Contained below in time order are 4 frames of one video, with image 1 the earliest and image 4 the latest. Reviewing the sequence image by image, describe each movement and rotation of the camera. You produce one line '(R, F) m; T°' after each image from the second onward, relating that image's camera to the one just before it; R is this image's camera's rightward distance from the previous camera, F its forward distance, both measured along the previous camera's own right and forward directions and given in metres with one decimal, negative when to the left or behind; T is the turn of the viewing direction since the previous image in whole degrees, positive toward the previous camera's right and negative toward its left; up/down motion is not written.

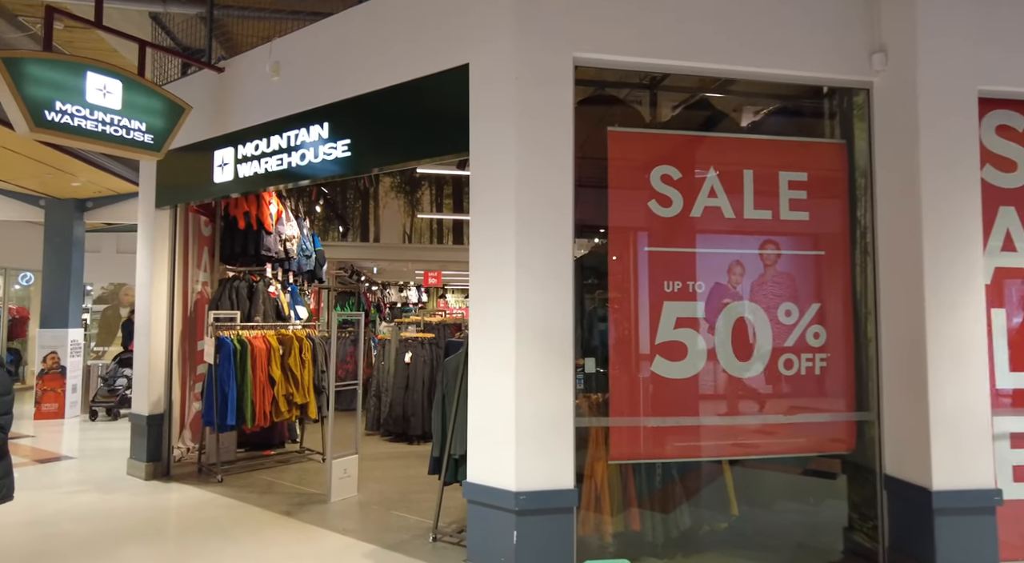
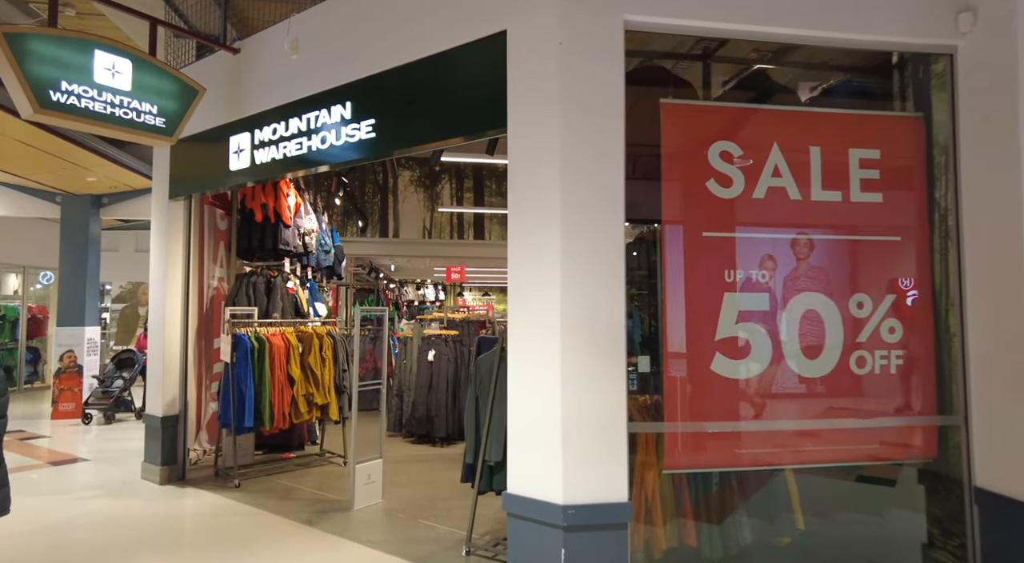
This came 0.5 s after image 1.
(-0.1, +0.3) m; -1°
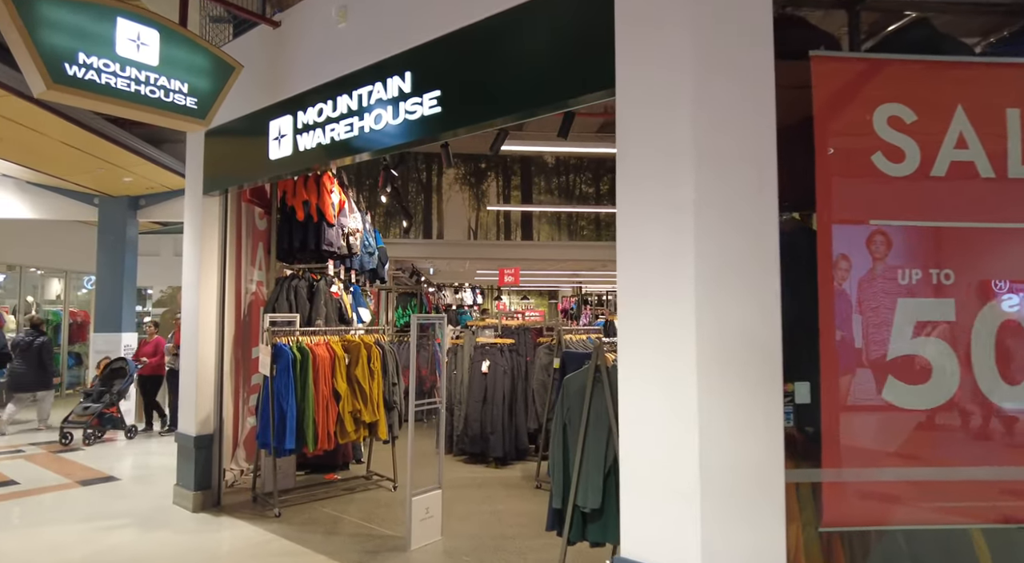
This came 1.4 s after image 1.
(-0.3, +0.6) m; -3°
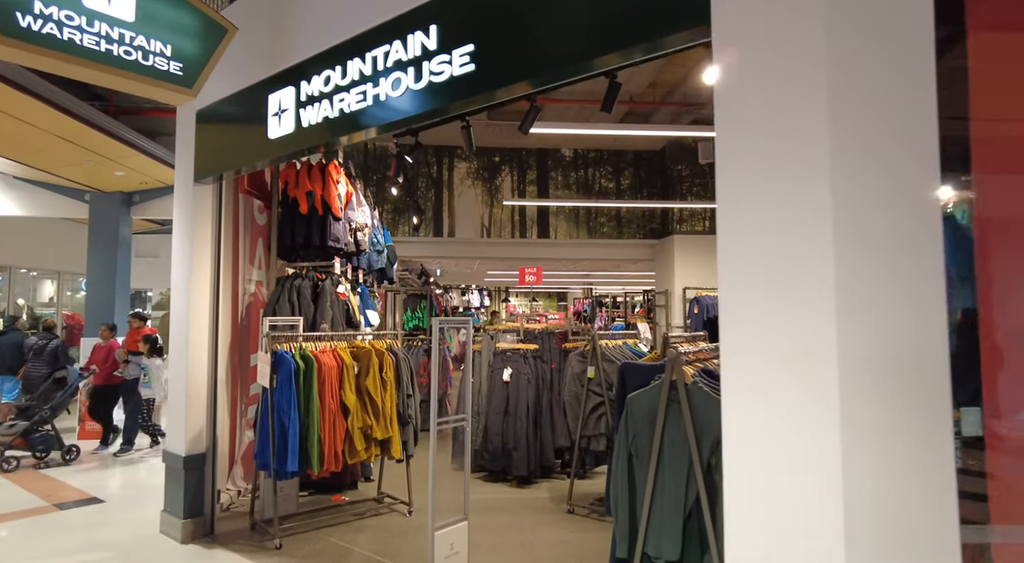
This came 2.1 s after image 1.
(-0.2, +0.5) m; 0°
